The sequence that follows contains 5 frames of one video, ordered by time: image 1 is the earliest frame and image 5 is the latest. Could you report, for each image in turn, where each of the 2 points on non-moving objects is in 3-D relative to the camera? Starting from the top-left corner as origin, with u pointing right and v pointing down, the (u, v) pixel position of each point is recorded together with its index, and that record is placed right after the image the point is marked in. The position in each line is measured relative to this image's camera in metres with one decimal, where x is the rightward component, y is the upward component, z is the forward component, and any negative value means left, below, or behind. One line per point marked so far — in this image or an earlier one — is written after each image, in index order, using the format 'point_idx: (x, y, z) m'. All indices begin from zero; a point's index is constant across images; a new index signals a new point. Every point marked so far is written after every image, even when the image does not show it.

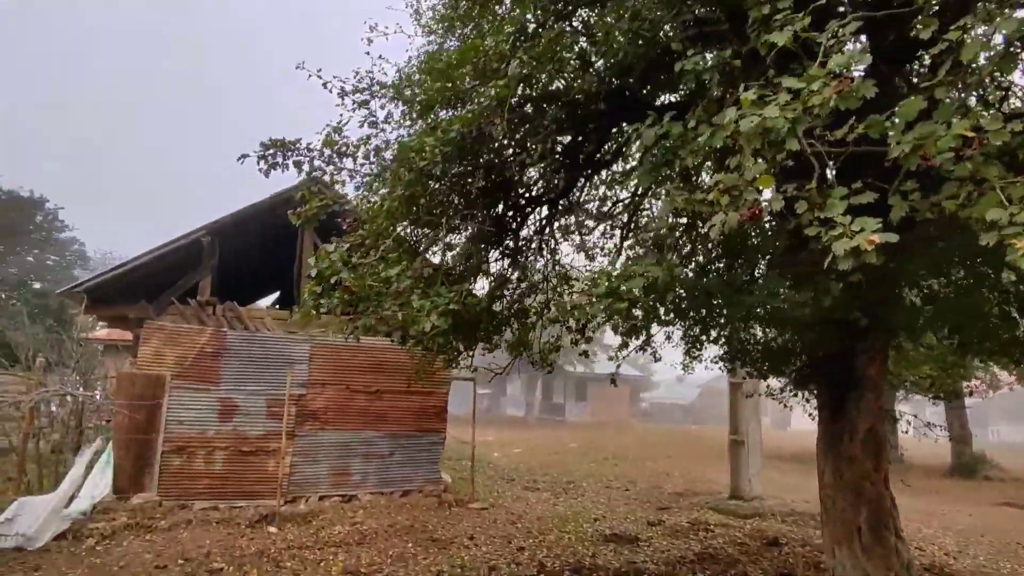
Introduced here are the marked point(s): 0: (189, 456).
0: (-3.9, -2.1, +7.0) m
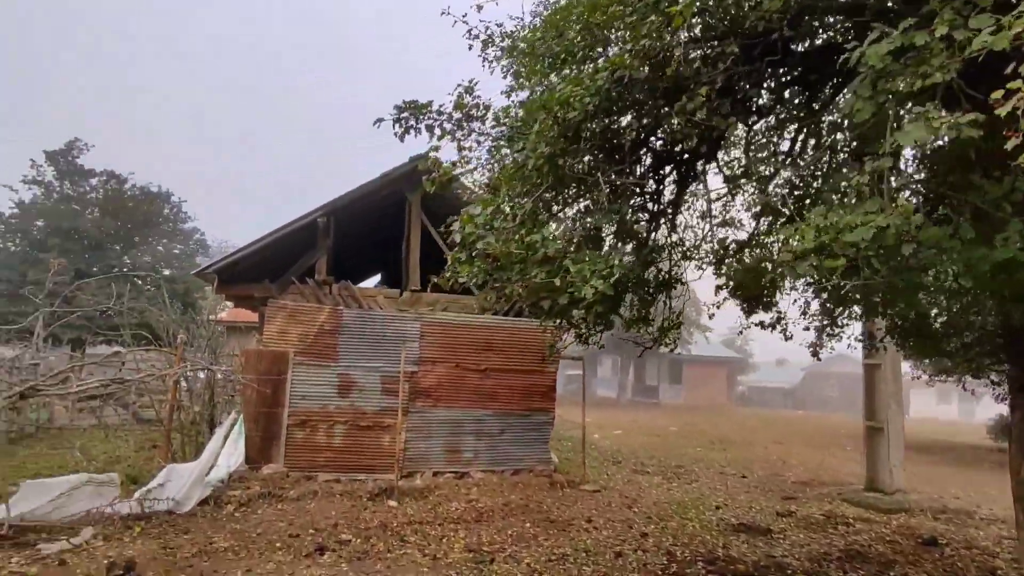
0: (-2.5, -1.8, +7.2) m
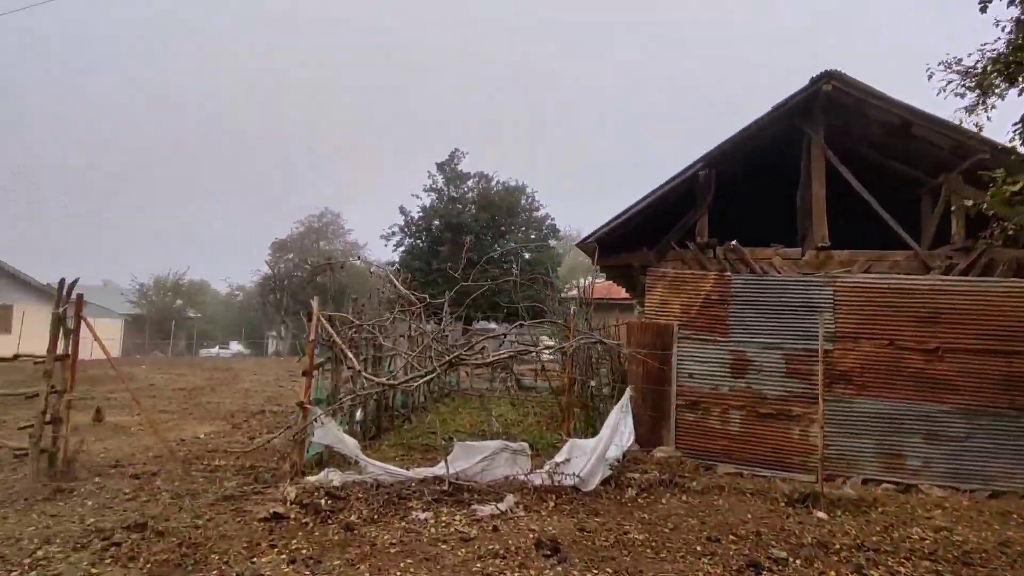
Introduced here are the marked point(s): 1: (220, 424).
0: (+2.1, -1.4, +6.4) m
1: (-4.7, -2.2, +9.3) m
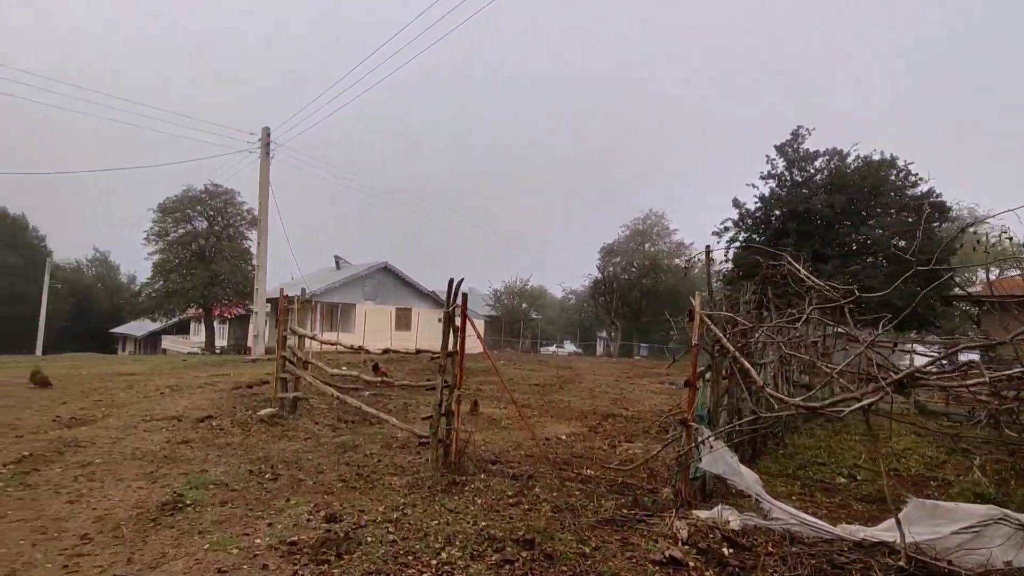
0: (+5.4, -1.2, +3.2) m
1: (+1.0, -2.2, +9.2) m
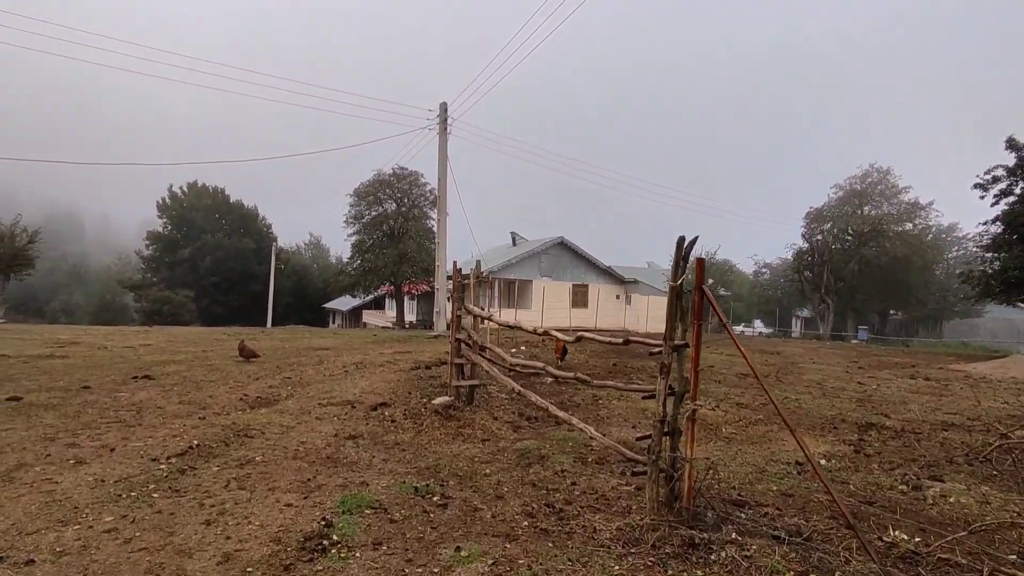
0: (+6.1, -1.1, -0.3) m
1: (+3.8, -1.8, +6.8) m
